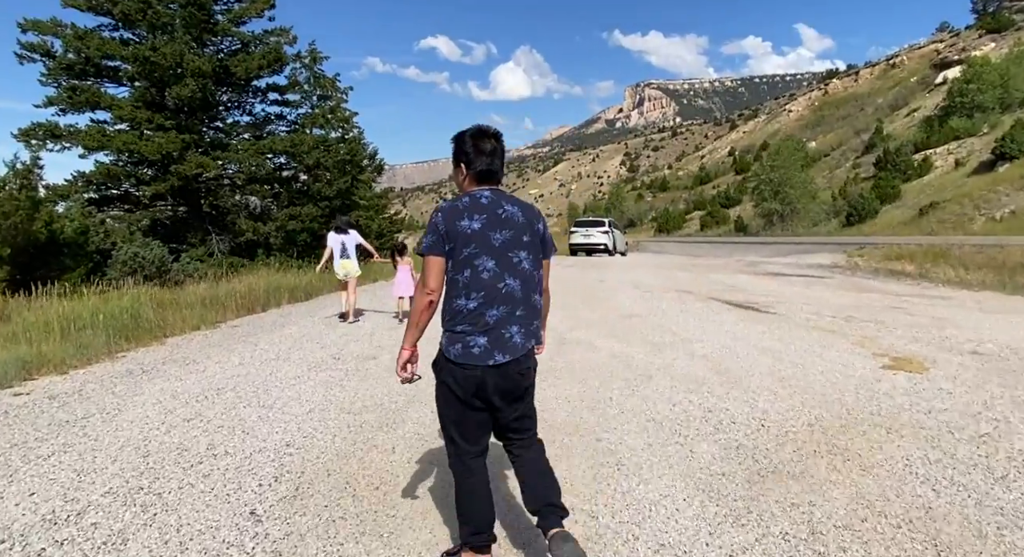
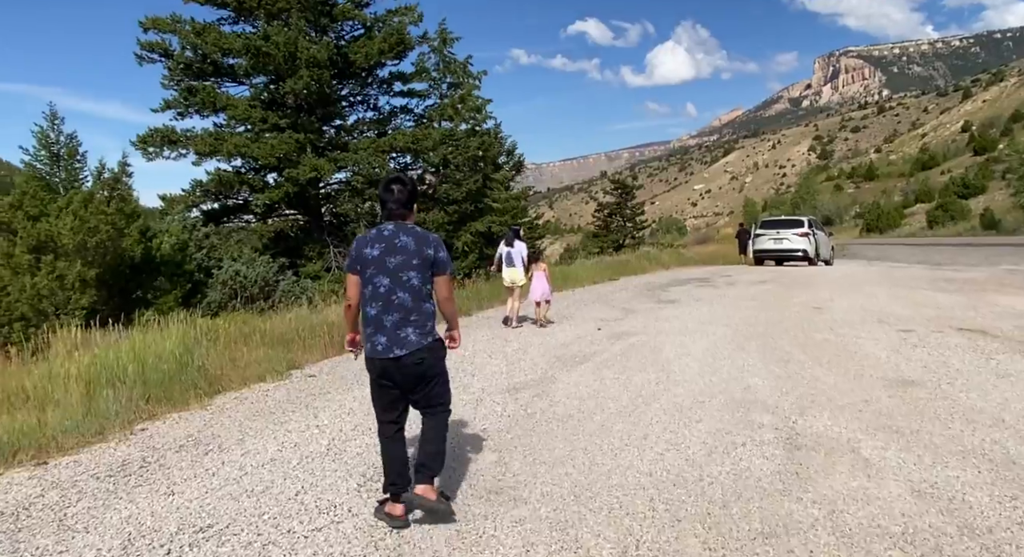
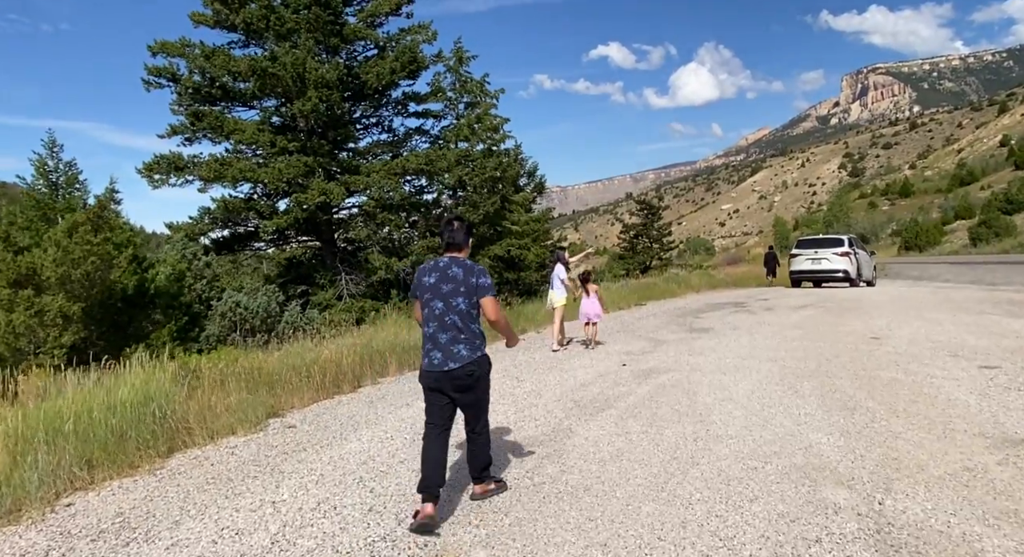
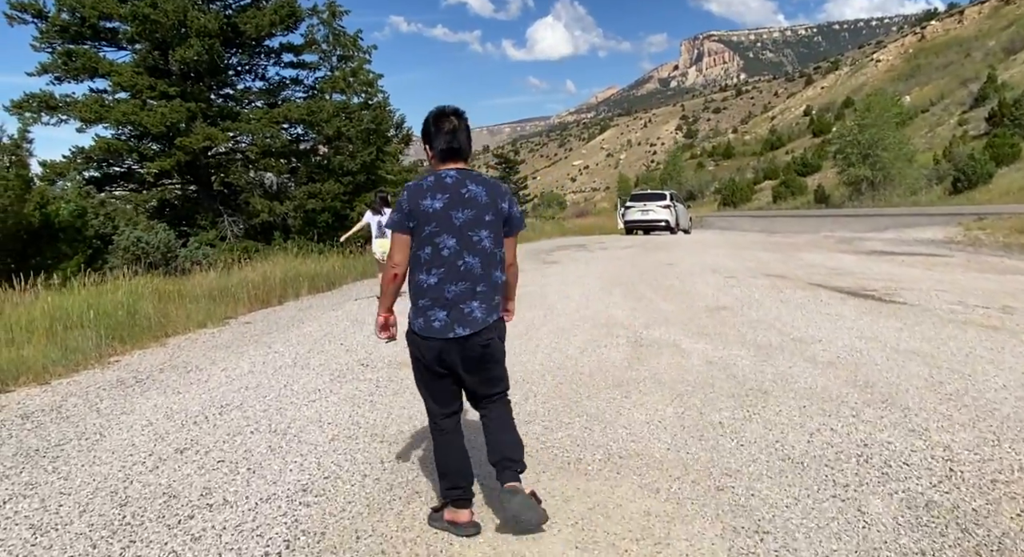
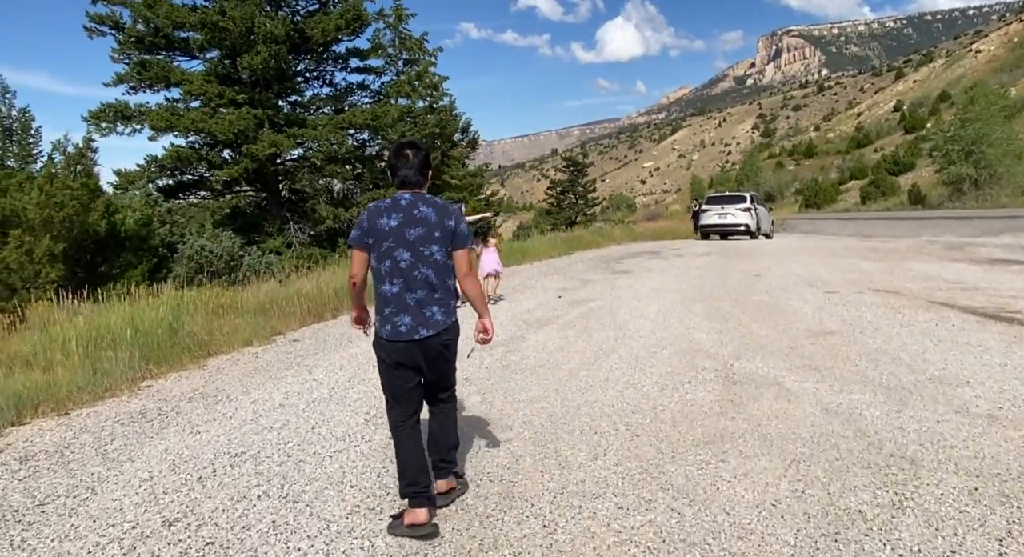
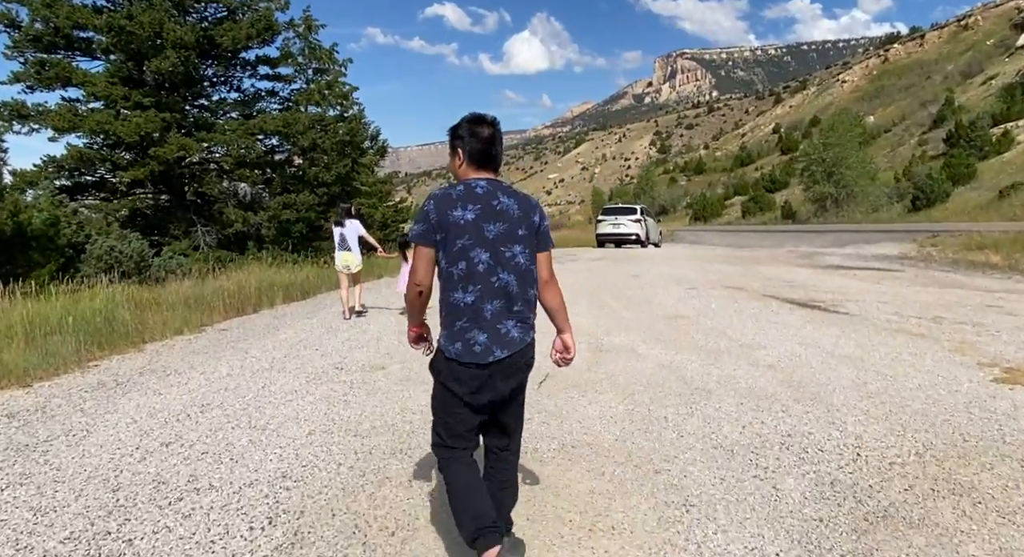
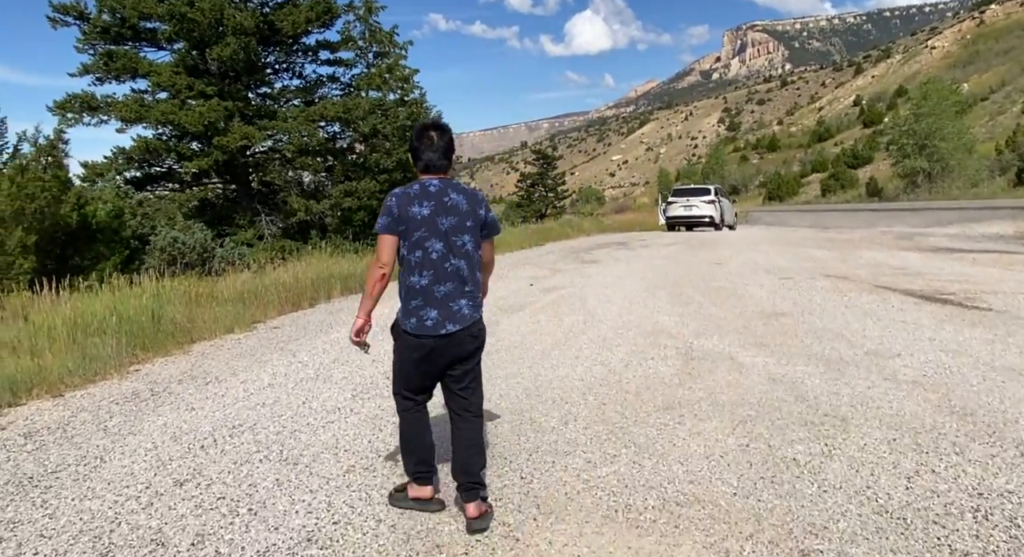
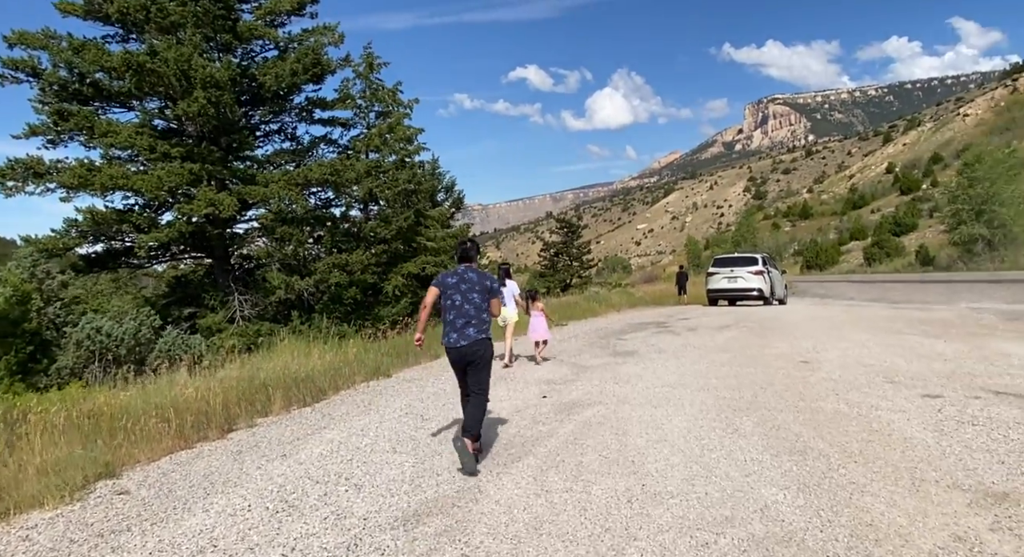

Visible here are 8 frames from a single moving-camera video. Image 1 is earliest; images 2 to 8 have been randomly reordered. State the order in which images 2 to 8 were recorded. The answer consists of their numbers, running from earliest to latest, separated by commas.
6, 4, 7, 5, 2, 3, 8
